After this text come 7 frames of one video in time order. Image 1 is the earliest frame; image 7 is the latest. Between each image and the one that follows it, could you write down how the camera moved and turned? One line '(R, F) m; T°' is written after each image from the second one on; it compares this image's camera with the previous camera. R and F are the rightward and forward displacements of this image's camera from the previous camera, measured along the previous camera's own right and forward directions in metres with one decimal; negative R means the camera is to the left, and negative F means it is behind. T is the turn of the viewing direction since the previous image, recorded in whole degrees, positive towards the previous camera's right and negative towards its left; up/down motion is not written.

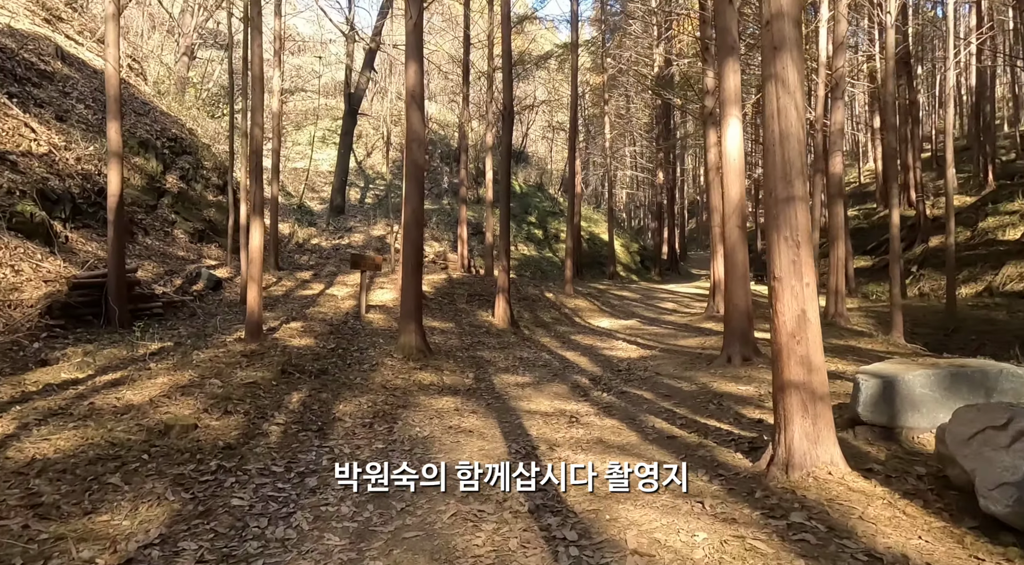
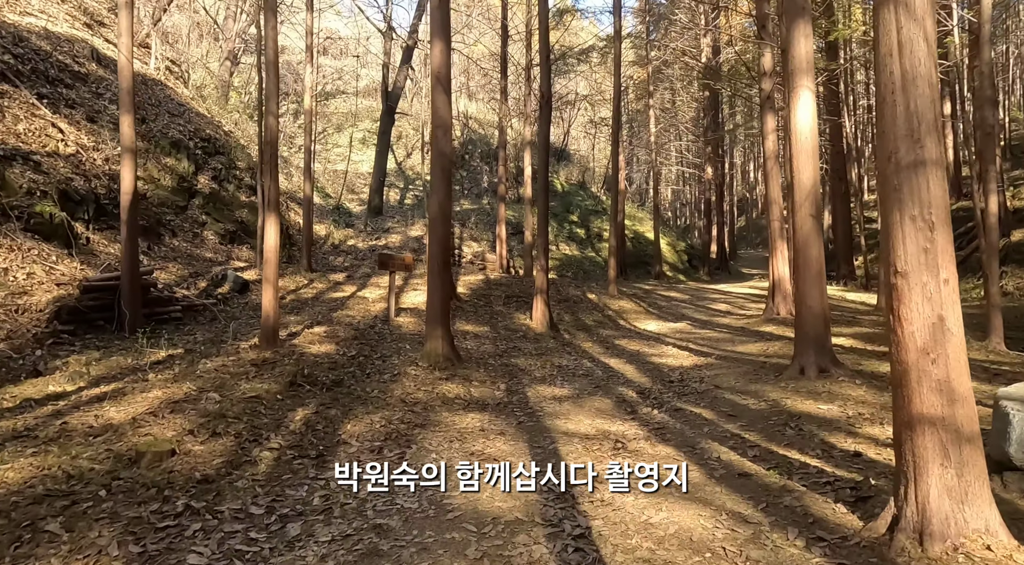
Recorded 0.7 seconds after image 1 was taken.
(+0.1, +1.0) m; -4°
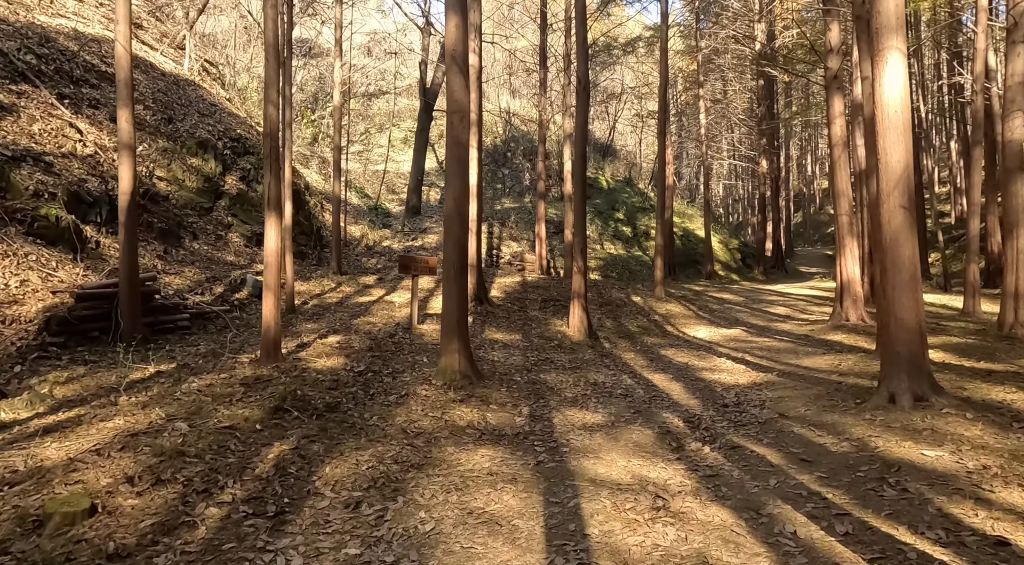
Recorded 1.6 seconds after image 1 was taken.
(+0.2, +1.2) m; -4°
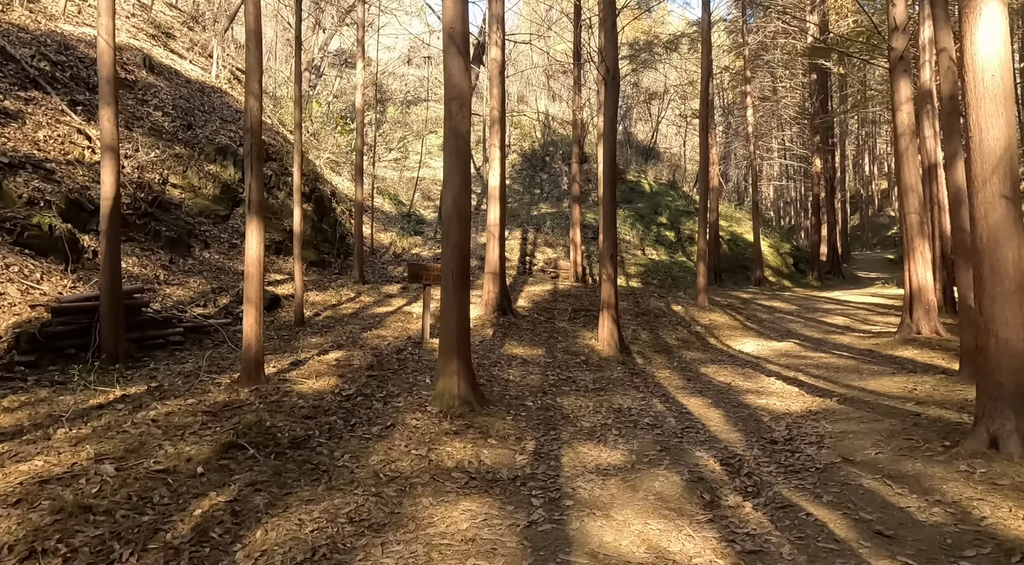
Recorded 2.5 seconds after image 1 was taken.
(+0.4, +1.1) m; -4°
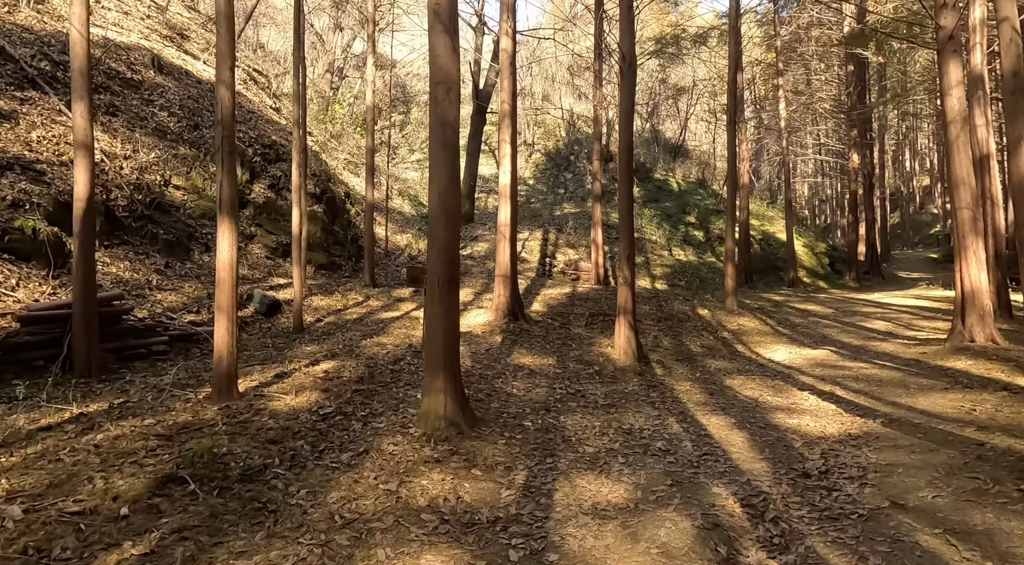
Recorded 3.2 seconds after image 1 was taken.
(+0.3, +0.8) m; -3°
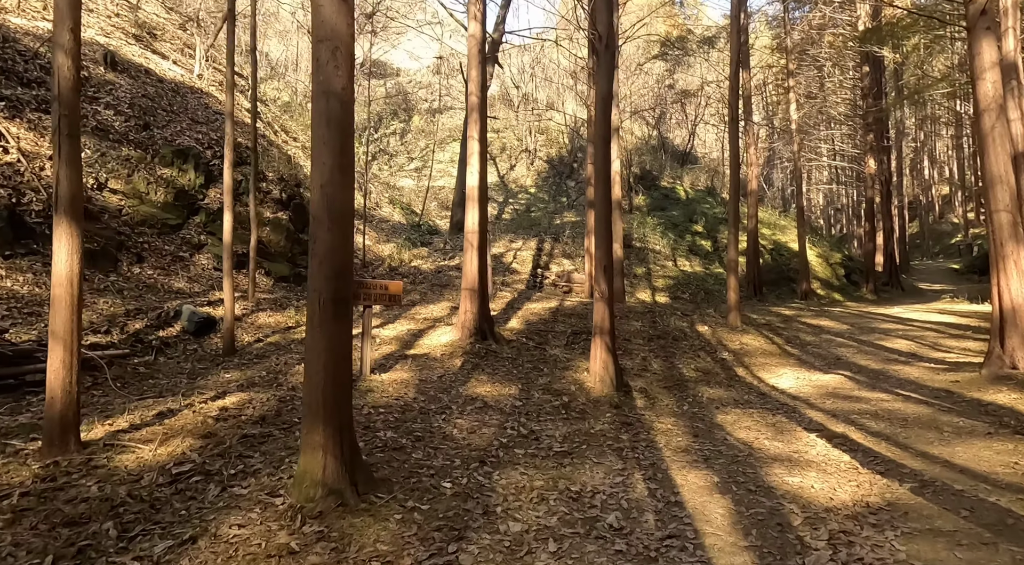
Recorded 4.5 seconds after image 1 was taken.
(+0.8, +1.5) m; -1°
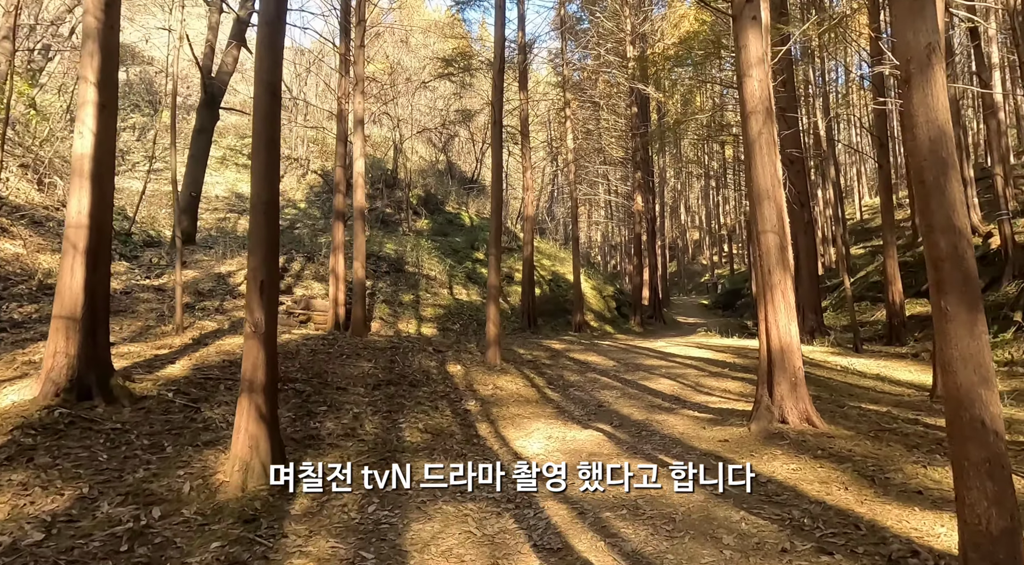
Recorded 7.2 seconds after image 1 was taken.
(+1.7, +3.1) m; +17°
